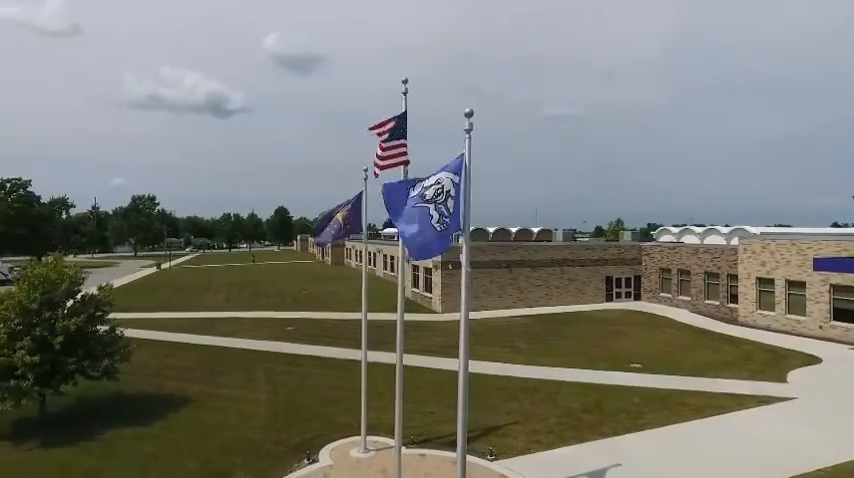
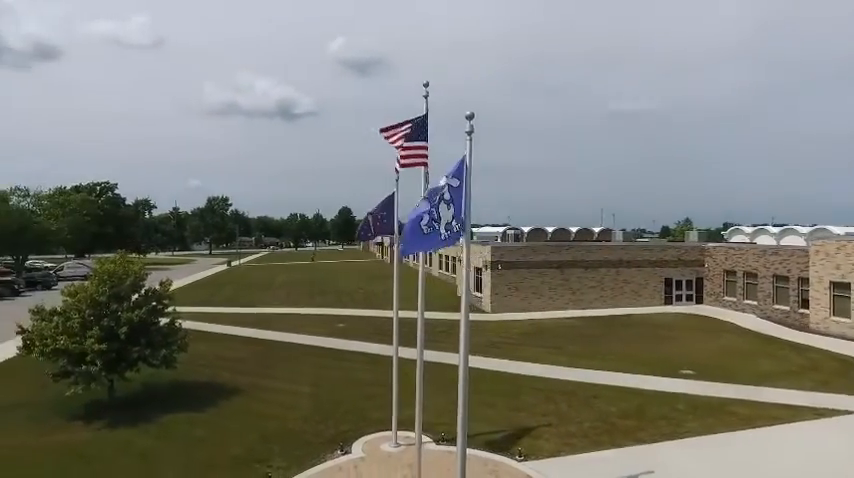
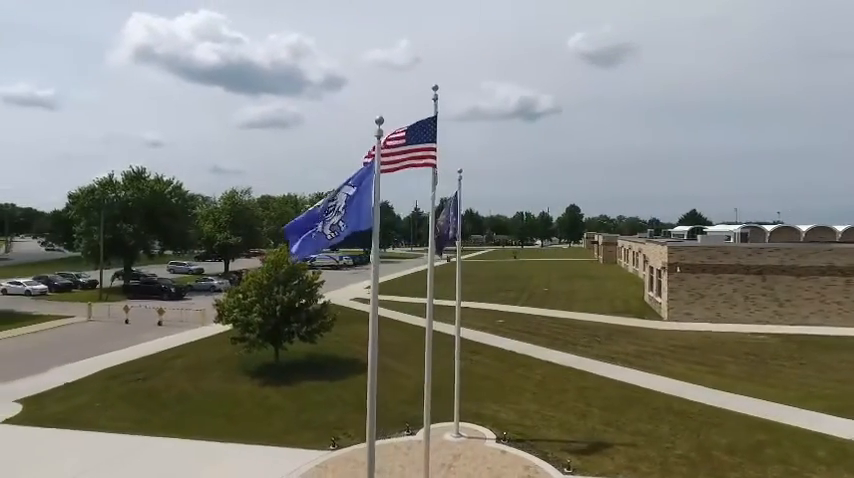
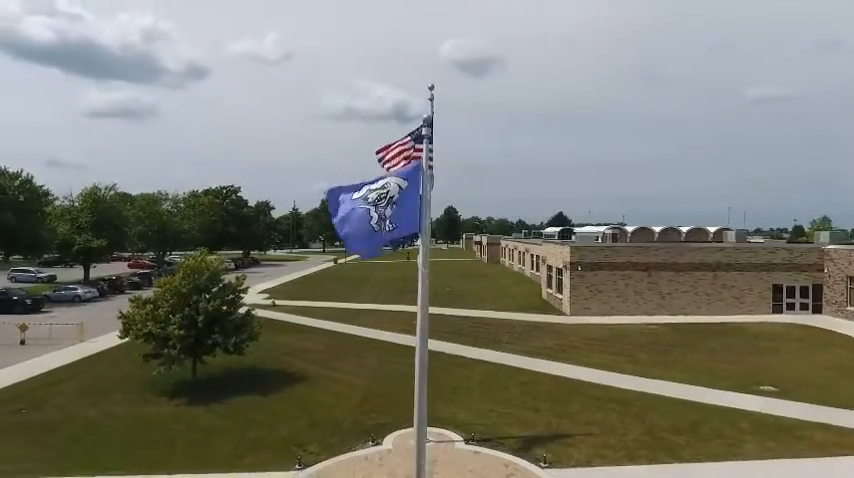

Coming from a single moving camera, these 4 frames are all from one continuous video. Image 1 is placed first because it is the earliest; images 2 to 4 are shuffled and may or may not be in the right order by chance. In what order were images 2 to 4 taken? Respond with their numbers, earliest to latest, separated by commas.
2, 4, 3
